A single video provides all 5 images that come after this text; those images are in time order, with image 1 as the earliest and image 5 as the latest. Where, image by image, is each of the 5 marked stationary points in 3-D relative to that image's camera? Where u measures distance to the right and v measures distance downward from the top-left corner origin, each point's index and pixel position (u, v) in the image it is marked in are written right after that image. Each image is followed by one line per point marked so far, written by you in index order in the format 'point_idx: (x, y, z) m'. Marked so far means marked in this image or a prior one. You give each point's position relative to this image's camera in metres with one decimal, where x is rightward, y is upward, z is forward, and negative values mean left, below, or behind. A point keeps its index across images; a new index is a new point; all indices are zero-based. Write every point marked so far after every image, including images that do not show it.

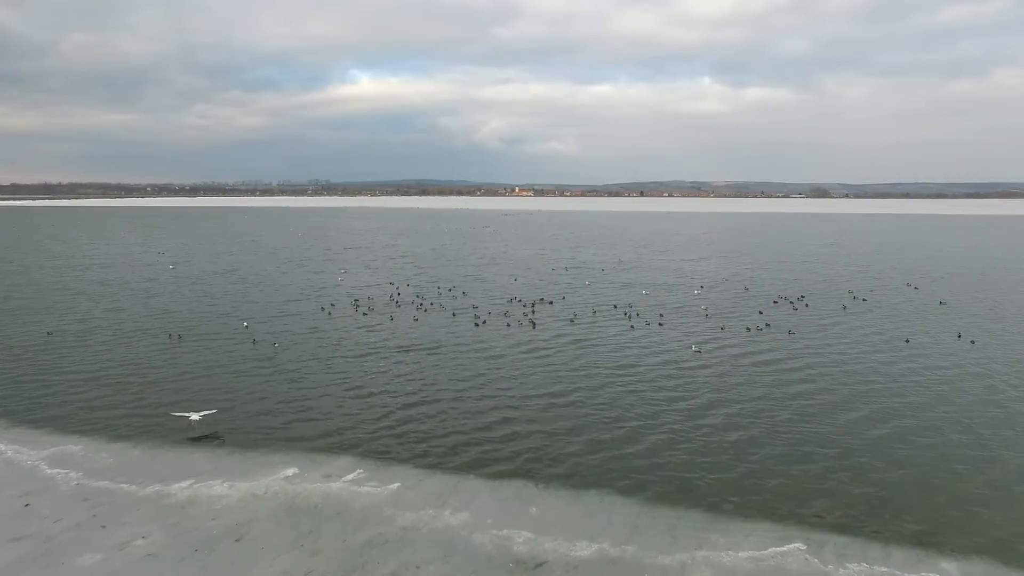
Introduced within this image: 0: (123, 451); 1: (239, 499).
0: (-9.1, -3.8, +13.0) m
1: (-5.4, -4.1, +10.9) m
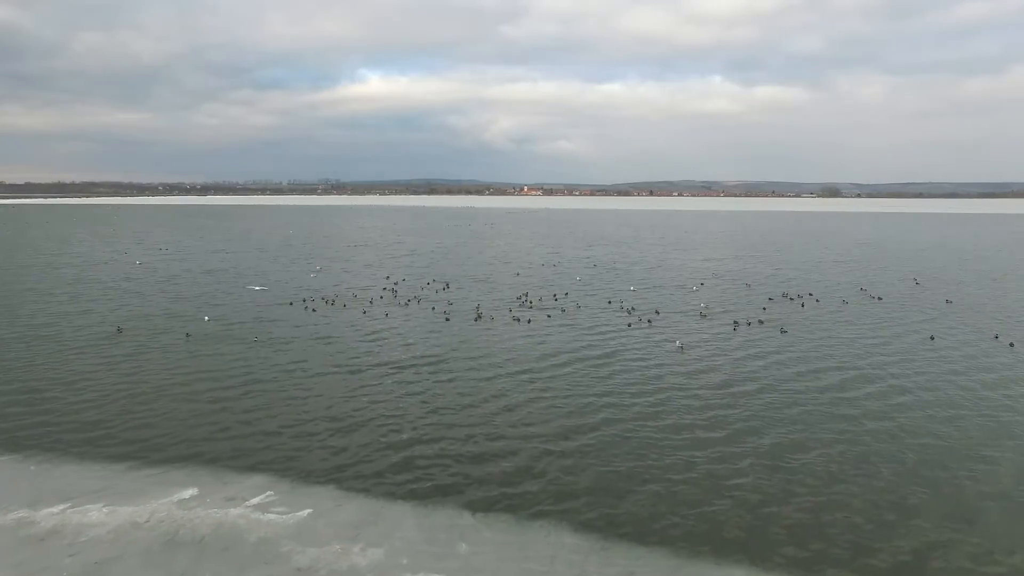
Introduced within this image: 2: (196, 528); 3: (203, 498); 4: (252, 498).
0: (-10.3, -3.6, +11.3) m
1: (-6.6, -3.9, +9.1) m
2: (-5.2, -4.0, +9.2) m
3: (-5.6, -3.8, +10.1) m
4: (-4.8, -3.9, +10.2) m
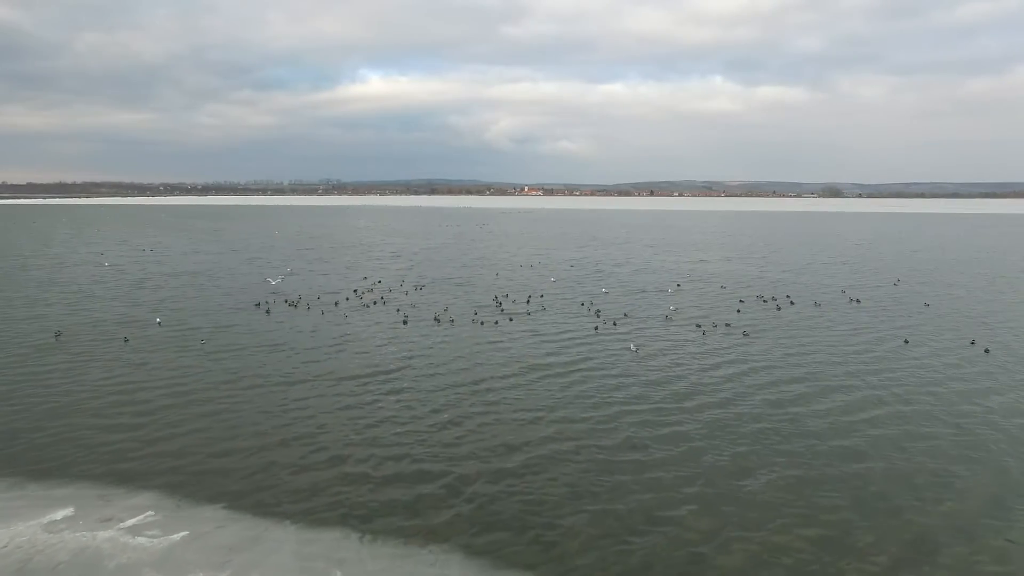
0: (-12.1, -3.8, +10.7) m
1: (-8.4, -4.1, +8.4) m
2: (-7.0, -4.1, +8.5) m
3: (-7.4, -3.9, +9.4) m
4: (-6.6, -4.0, +9.5) m
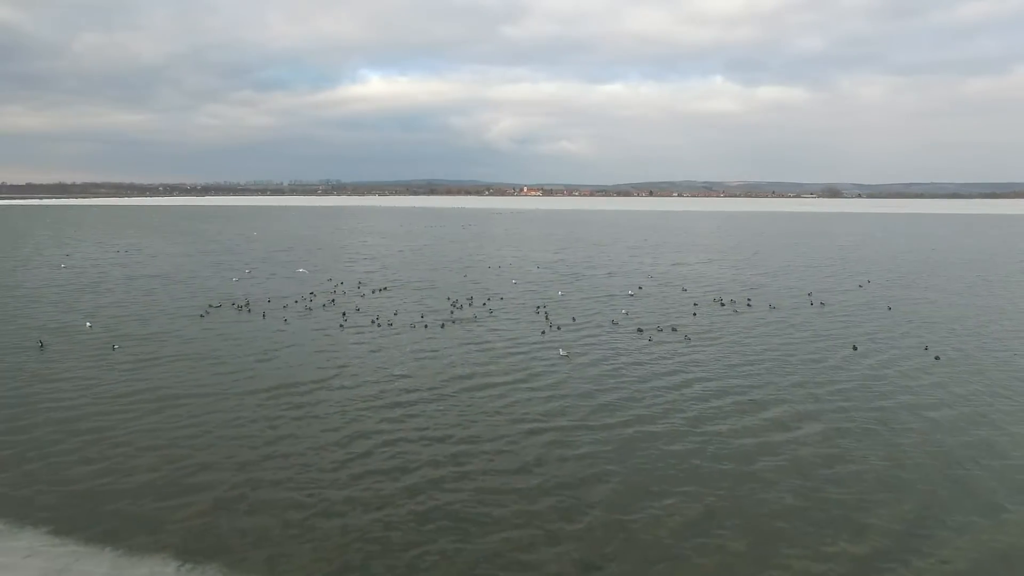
0: (-12.1, -4.0, +10.9) m
1: (-8.3, -4.3, +8.7) m
2: (-7.0, -4.3, +8.8) m
3: (-7.4, -4.2, +9.7) m
4: (-6.6, -4.2, +9.8) m
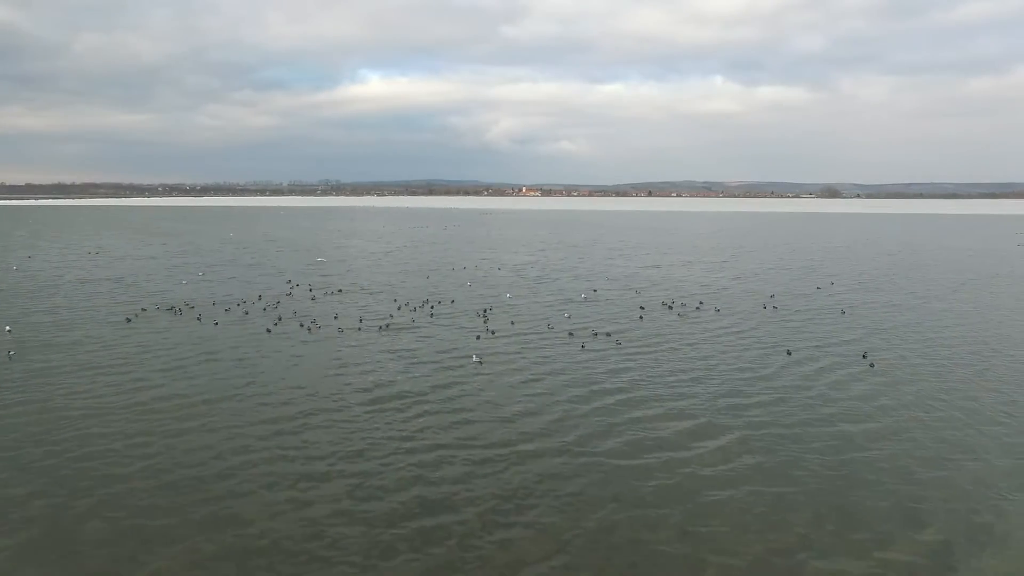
0: (-13.3, -4.1, +11.3) m
1: (-9.5, -4.4, +9.1) m
2: (-8.2, -4.5, +9.2) m
3: (-8.6, -4.3, +10.1) m
4: (-7.7, -4.3, +10.2) m
